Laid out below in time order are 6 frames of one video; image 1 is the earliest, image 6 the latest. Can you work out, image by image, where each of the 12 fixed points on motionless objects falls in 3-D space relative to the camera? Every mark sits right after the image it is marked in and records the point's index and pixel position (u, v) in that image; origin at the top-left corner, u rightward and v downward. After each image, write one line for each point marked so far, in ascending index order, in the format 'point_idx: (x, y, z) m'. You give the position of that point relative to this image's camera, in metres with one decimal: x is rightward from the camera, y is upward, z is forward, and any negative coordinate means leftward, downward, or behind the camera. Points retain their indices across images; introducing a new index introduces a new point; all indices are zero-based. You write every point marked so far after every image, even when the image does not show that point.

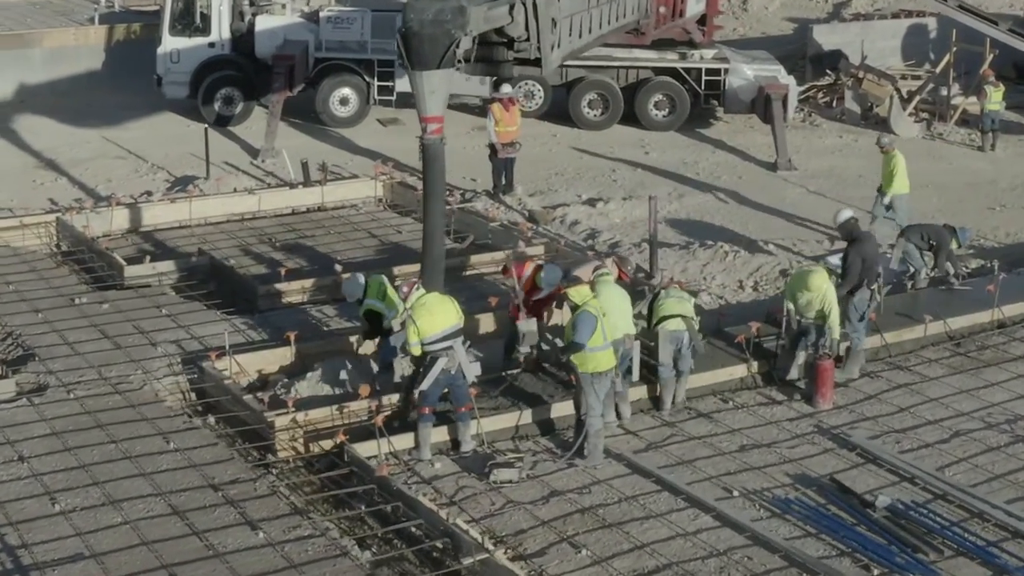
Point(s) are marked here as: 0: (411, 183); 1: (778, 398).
0: (-1.0, +1.0, +16.1) m
1: (+1.7, -0.7, +10.3) m
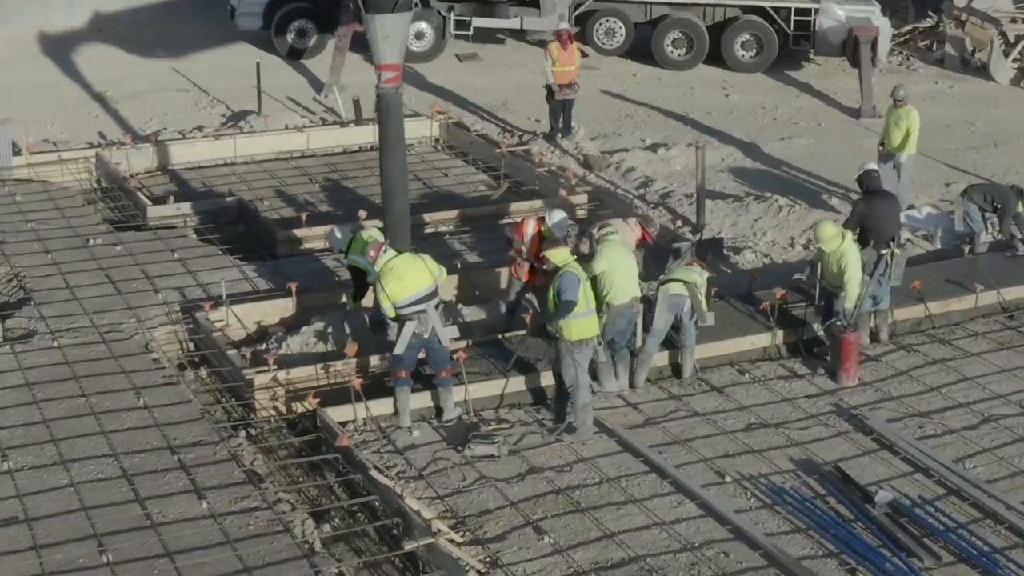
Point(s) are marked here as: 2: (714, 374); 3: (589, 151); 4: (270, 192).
0: (-0.4, +1.5, +15.5) m
1: (+1.7, -0.5, +9.5) m
2: (+1.2, -0.5, +9.5) m
3: (+0.7, +1.2, +14.4) m
4: (-2.0, +0.8, +13.4) m
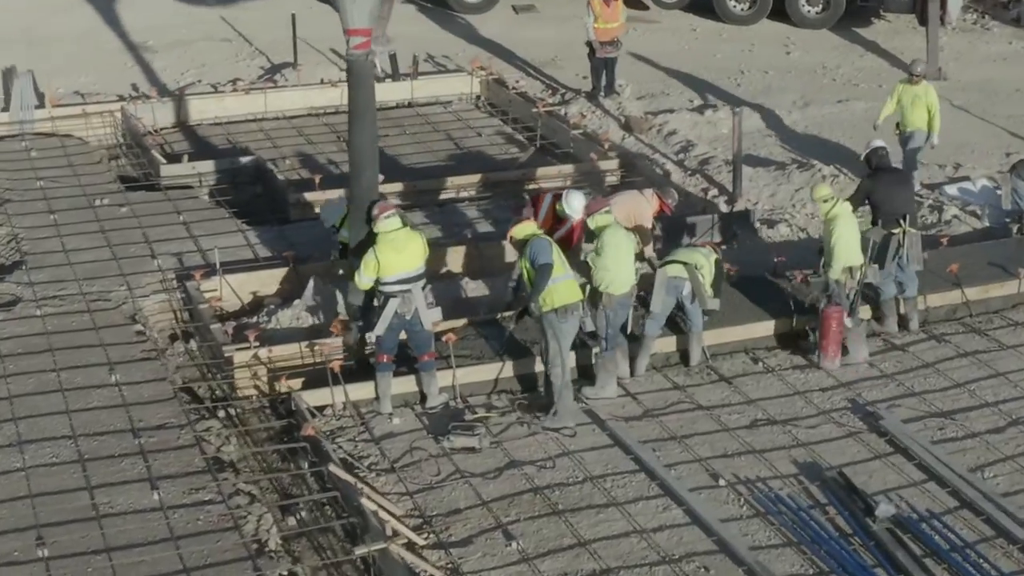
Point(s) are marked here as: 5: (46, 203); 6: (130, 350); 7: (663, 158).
0: (0.0, +1.9, +14.8) m
1: (+1.7, -0.4, +8.8) m
2: (+1.2, -0.4, +8.9) m
3: (+1.0, +1.5, +13.7) m
4: (-1.7, +1.1, +12.9) m
5: (-3.3, +0.6, +11.4) m
6: (-2.1, -0.3, +9.0) m
7: (+1.2, +1.0, +12.6) m
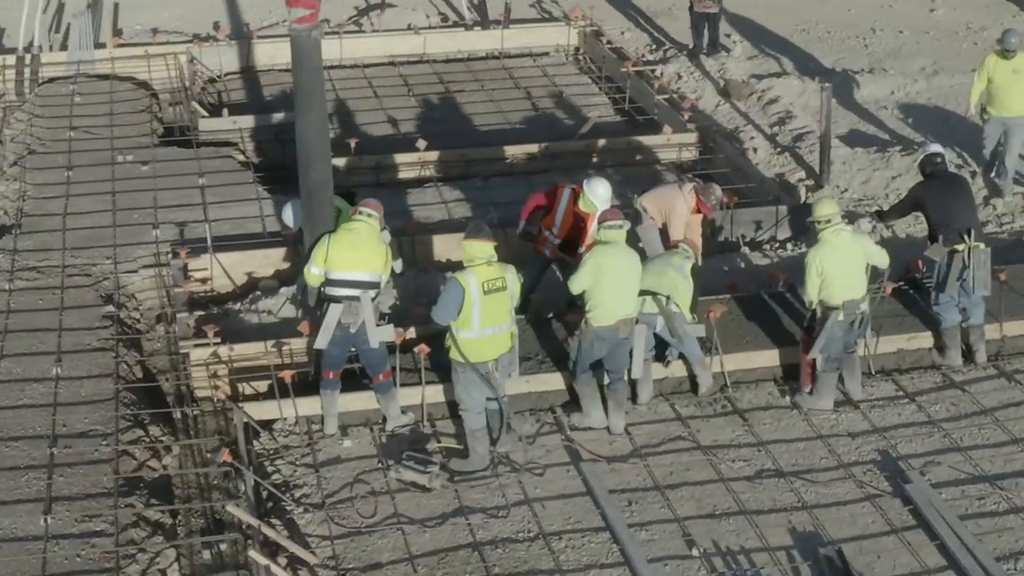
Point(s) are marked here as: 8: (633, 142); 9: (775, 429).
0: (+0.8, +2.1, +13.5) m
1: (+1.6, -0.5, +7.5) m
2: (+1.1, -0.5, +7.6) m
3: (+1.7, +1.6, +12.4) m
4: (-1.2, +1.3, +11.9) m
5: (-2.9, +0.9, +10.6) m
6: (-2.1, -0.2, +8.1) m
7: (+1.7, +1.1, +11.3) m
8: (+0.8, +0.9, +10.6) m
9: (+1.2, -0.6, +7.3) m
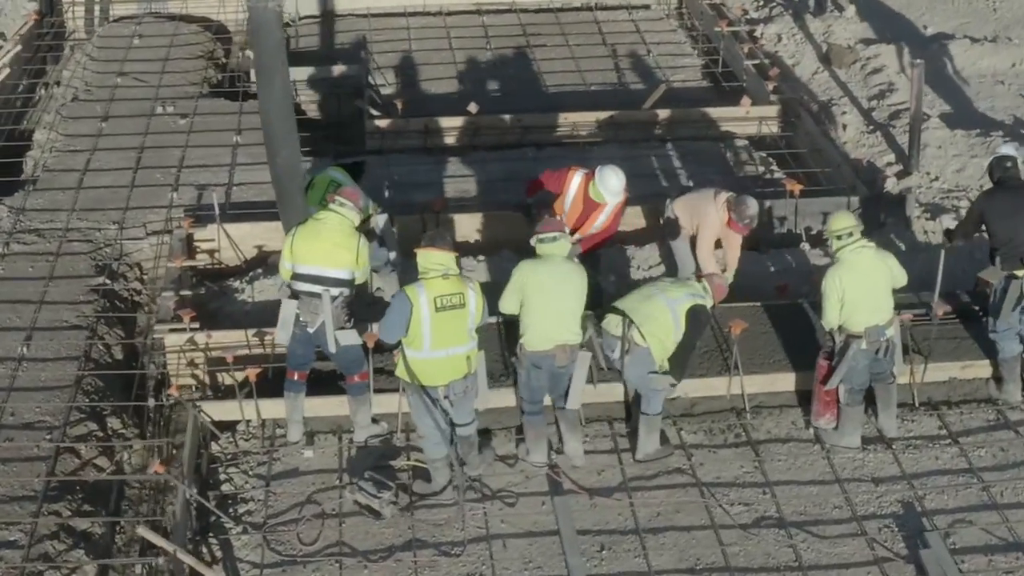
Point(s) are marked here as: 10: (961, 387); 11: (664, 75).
0: (+1.6, +2.3, +12.5) m
1: (+1.5, -0.6, +6.6) m
2: (+1.0, -0.5, +6.7) m
3: (+2.3, +1.8, +11.3) m
4: (-0.6, +1.6, +11.1) m
5: (-2.5, +1.1, +10.1) m
6: (-2.1, -0.1, +7.6) m
7: (+2.1, +1.2, +10.2) m
8: (+1.2, +1.0, +9.7) m
9: (+1.1, -0.7, +6.4) m
10: (+1.9, -0.4, +6.9) m
11: (+1.0, +1.4, +10.9) m
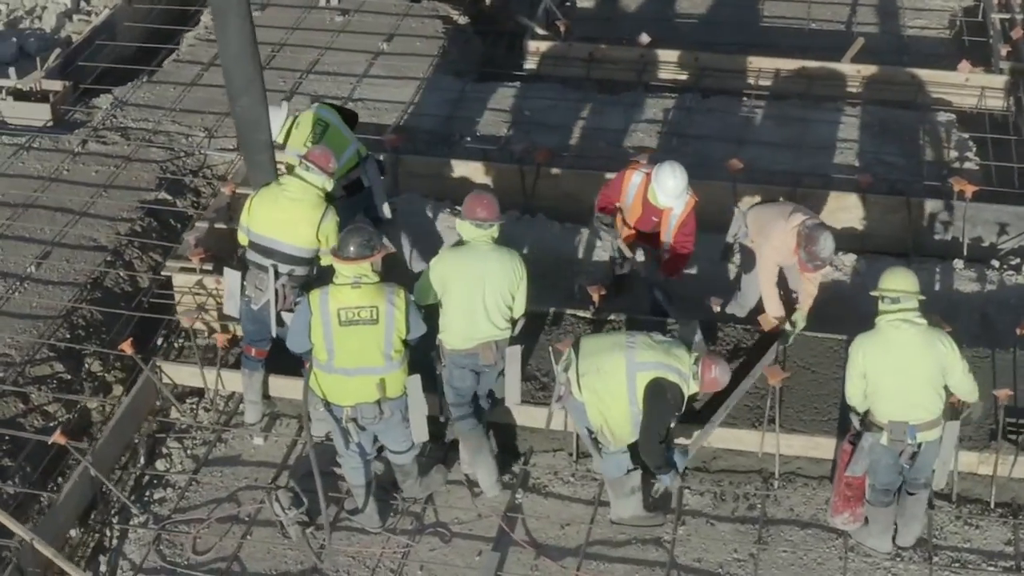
0: (+3.3, +2.4, +10.6) m
1: (+1.4, -0.8, +5.2) m
2: (+0.9, -0.7, +5.5) m
3: (+3.6, +1.7, +9.3) m
4: (+0.7, +1.9, +9.9) m
5: (-1.4, +1.7, +9.4) m
6: (-1.8, +0.3, +7.0) m
7: (+3.1, +1.1, +8.4) m
8: (+2.0, +1.1, +8.1) m
9: (+0.9, -0.9, +5.2) m
10: (+1.8, -0.7, +5.4) m
11: (+2.2, +1.5, +9.3) m
